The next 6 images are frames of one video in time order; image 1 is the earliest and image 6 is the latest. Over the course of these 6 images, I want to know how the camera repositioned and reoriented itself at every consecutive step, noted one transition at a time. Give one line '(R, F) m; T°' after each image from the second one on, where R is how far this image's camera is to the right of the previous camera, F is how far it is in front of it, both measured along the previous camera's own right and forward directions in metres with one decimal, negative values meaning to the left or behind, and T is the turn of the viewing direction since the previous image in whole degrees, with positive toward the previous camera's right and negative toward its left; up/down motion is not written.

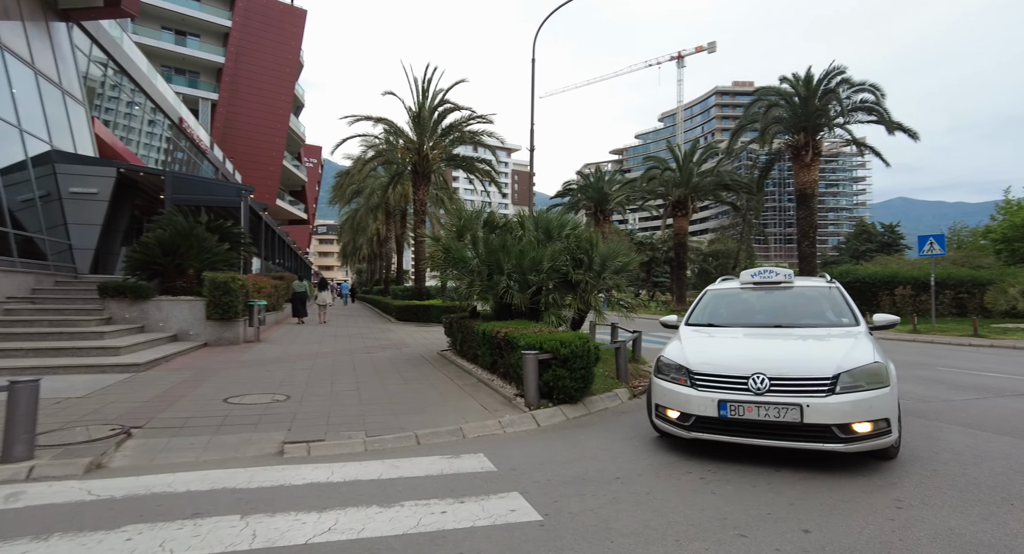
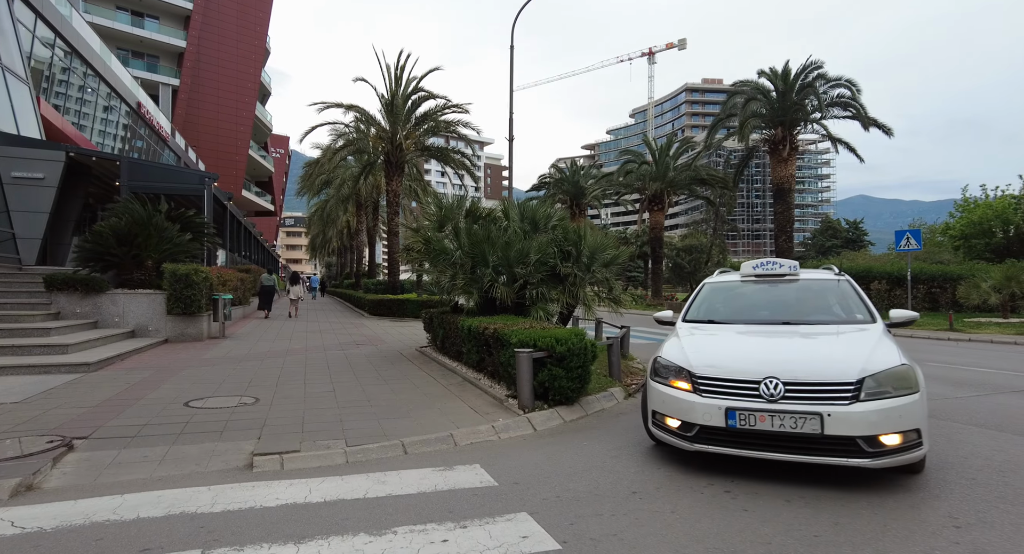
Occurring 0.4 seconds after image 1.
(-0.2, +0.5) m; +3°
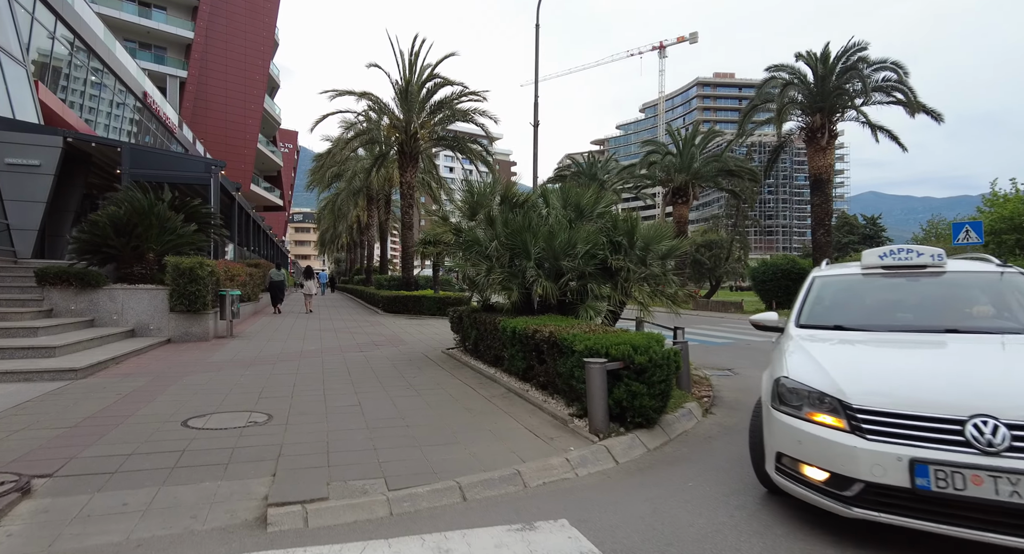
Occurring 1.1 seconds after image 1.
(-0.6, +1.1) m; -1°
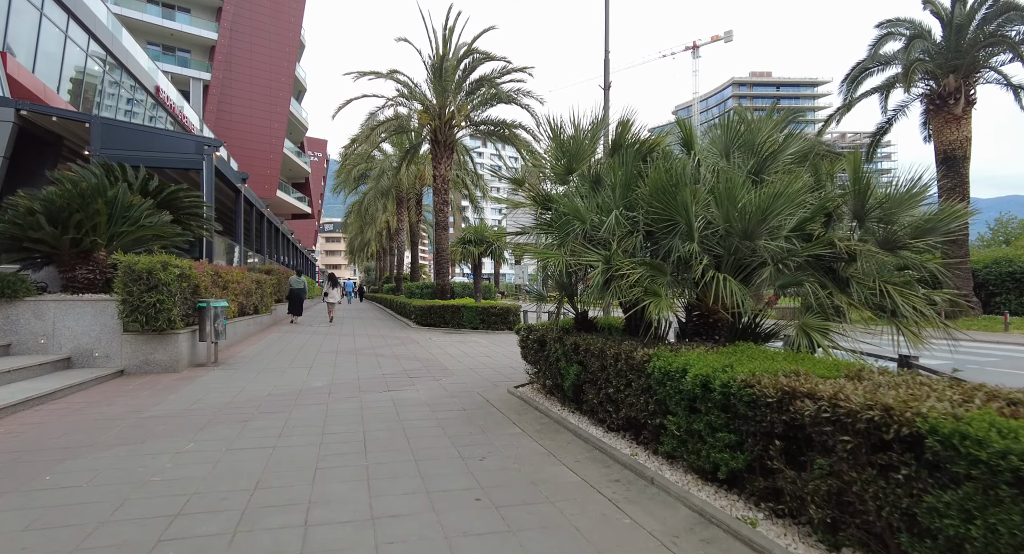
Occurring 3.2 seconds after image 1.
(-1.1, +3.6) m; -3°
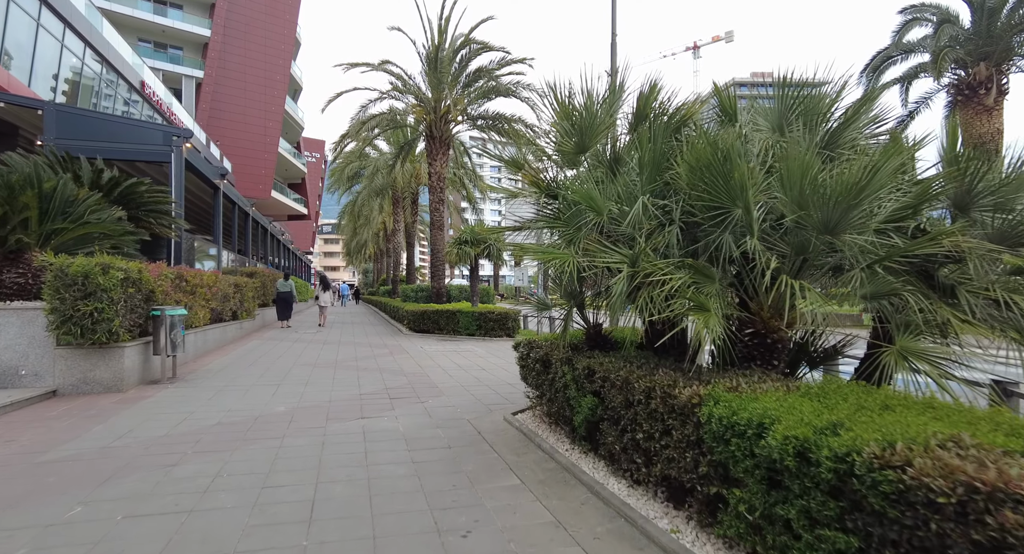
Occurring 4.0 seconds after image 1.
(0.0, +1.1) m; 0°
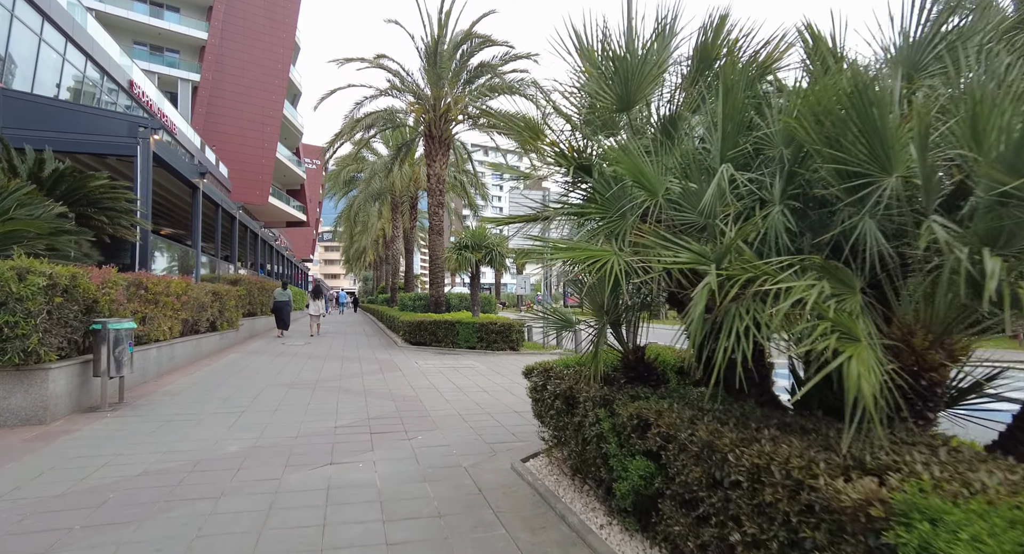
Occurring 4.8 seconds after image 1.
(-0.1, +1.3) m; 0°
